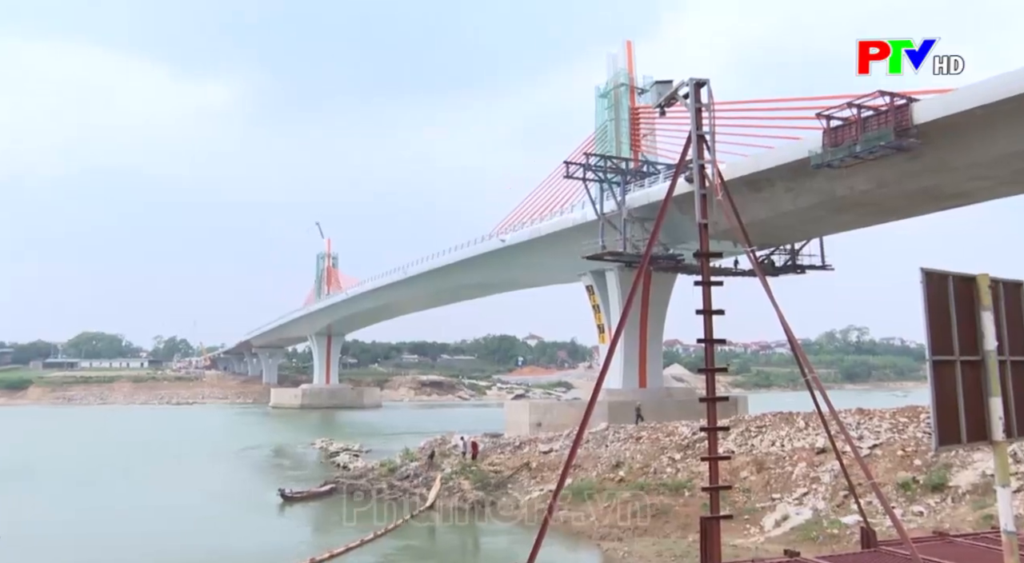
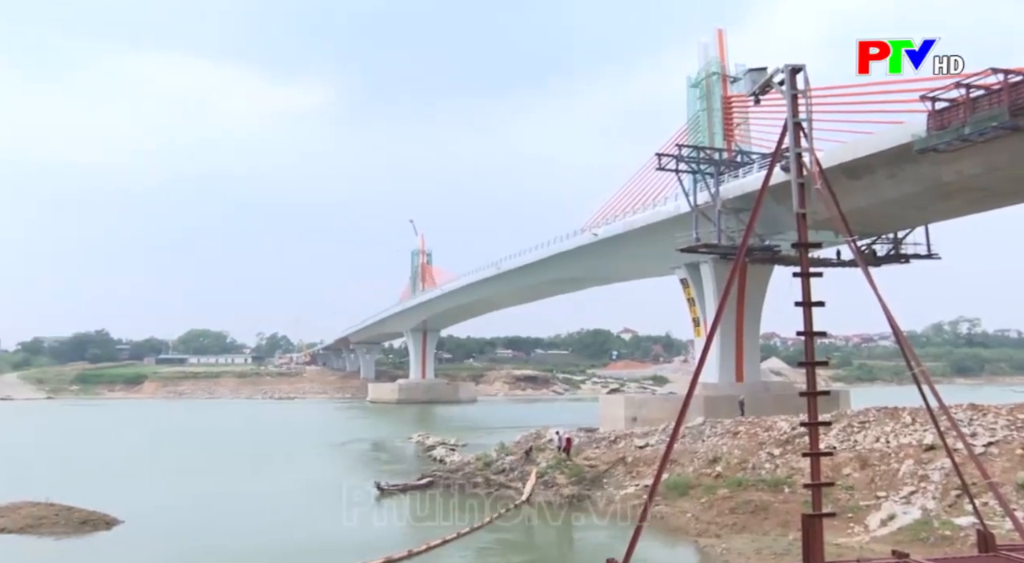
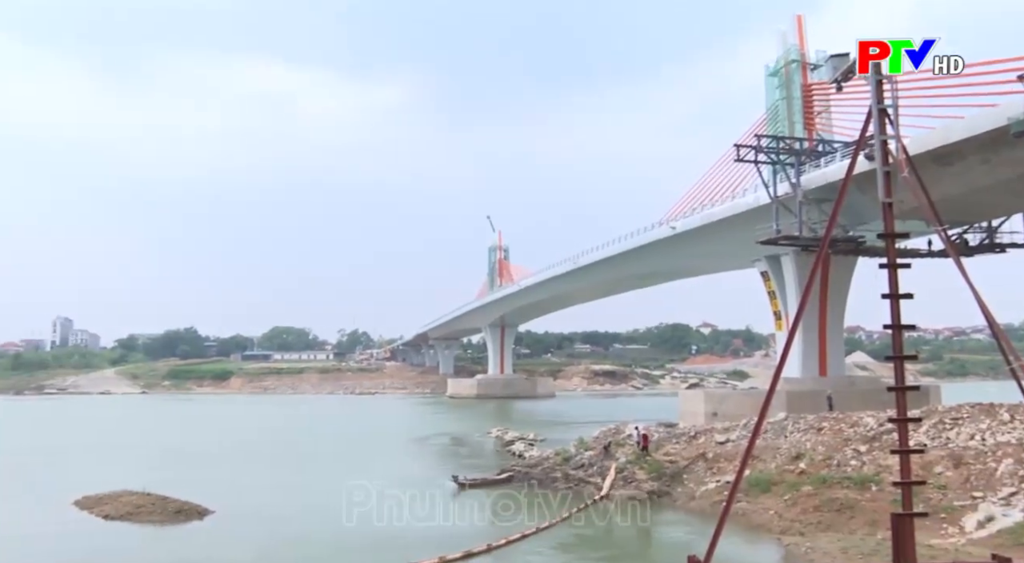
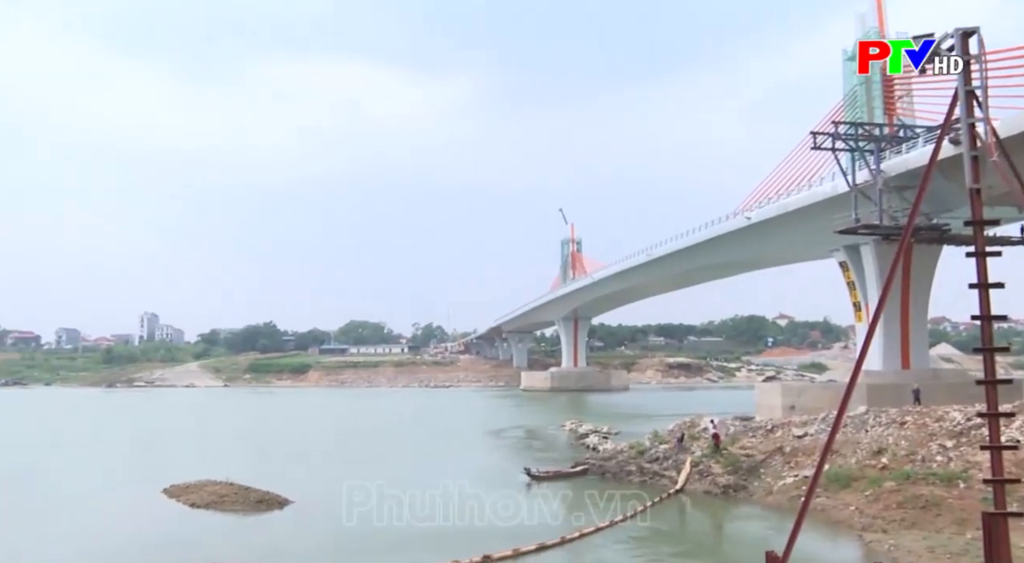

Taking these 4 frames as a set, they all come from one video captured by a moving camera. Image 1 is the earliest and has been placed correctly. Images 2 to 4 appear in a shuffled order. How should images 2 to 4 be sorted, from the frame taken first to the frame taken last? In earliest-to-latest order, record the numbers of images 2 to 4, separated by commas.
2, 3, 4
